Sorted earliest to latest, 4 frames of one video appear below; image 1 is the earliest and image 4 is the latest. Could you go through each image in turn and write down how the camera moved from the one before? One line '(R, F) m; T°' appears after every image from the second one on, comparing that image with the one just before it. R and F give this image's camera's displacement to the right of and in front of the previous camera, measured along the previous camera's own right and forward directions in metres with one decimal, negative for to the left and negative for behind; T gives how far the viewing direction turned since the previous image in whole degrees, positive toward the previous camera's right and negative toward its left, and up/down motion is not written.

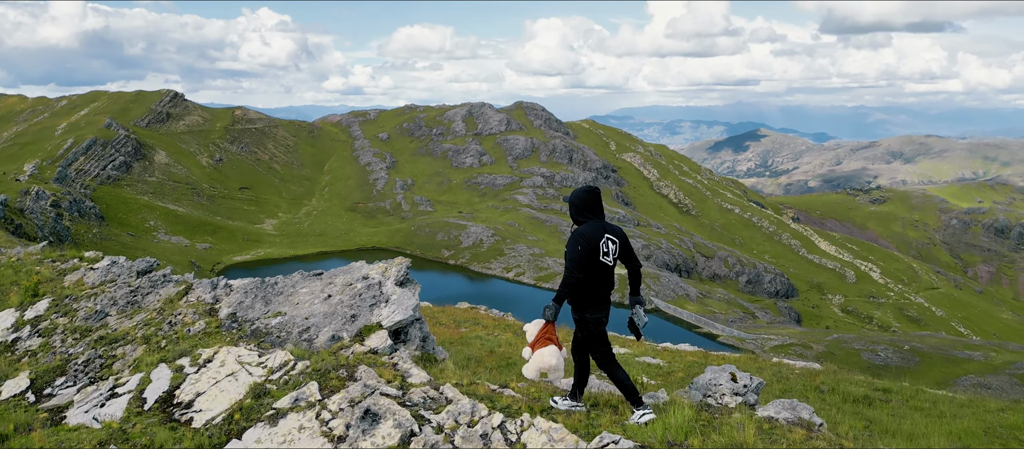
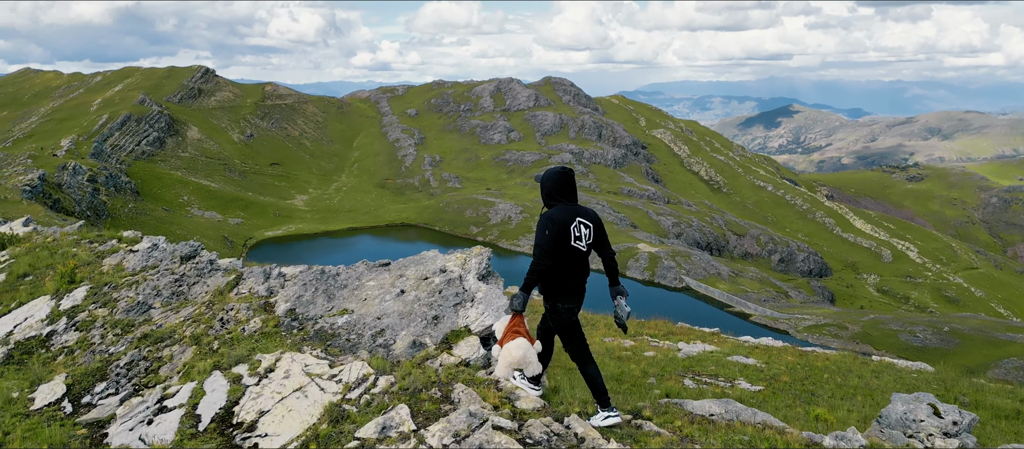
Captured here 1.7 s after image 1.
(-1.3, +2.1) m; -2°
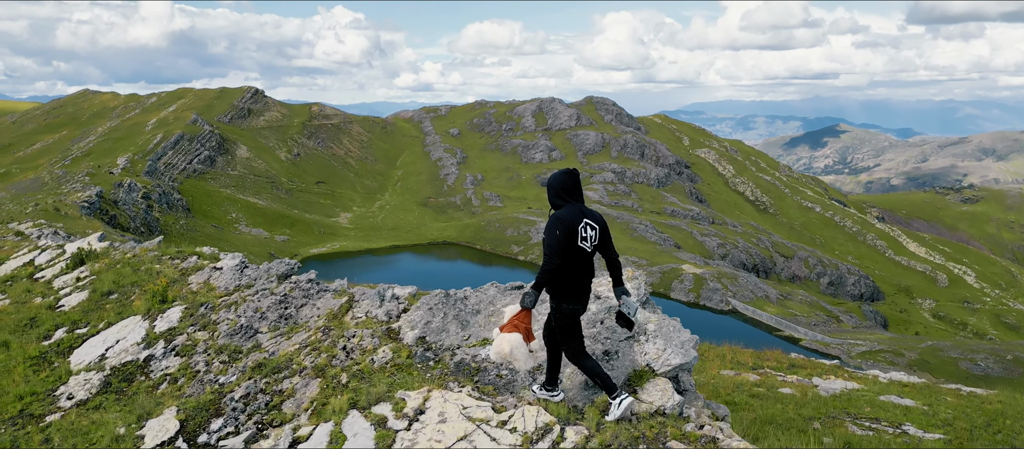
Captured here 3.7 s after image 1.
(-2.0, +1.6) m; -3°
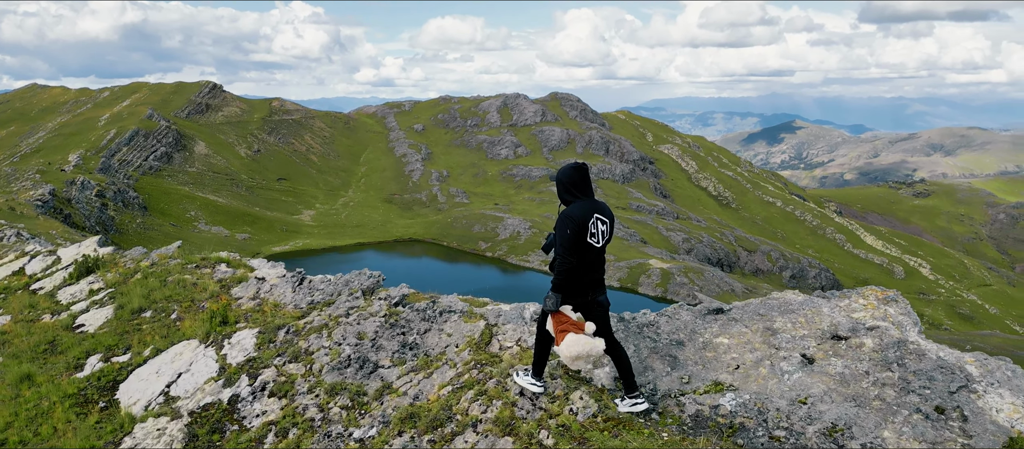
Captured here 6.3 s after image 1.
(-3.4, +2.6) m; +3°
